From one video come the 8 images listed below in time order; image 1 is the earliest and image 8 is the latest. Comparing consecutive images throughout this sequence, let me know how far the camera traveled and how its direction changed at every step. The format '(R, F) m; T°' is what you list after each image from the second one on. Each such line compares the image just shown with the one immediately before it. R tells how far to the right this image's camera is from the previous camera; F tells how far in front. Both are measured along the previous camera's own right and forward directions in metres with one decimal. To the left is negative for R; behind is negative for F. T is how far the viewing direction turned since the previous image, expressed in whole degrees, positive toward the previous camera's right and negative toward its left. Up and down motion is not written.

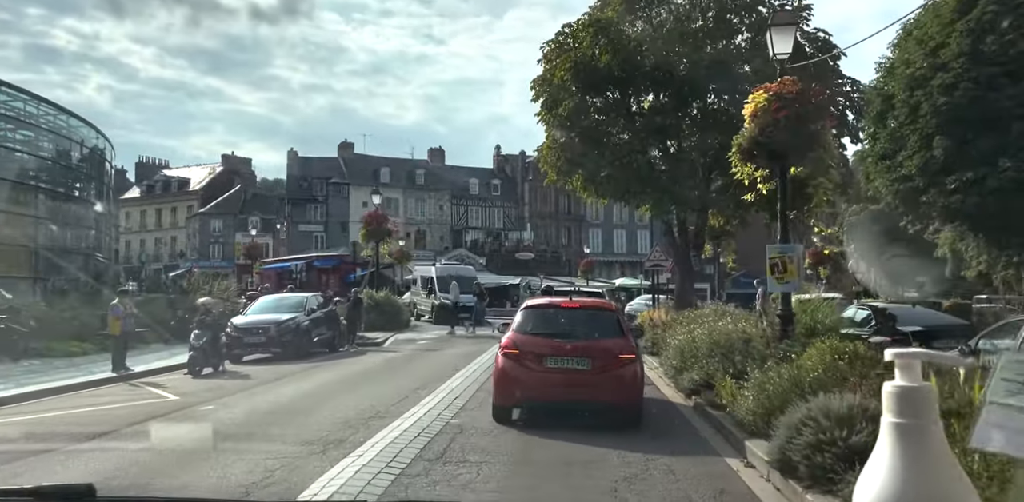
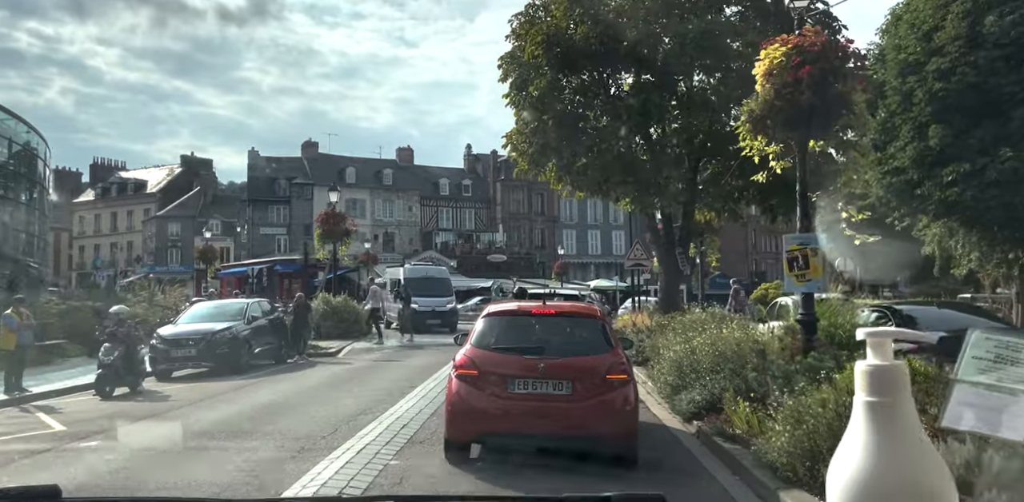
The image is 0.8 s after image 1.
(+0.2, +2.0) m; +2°
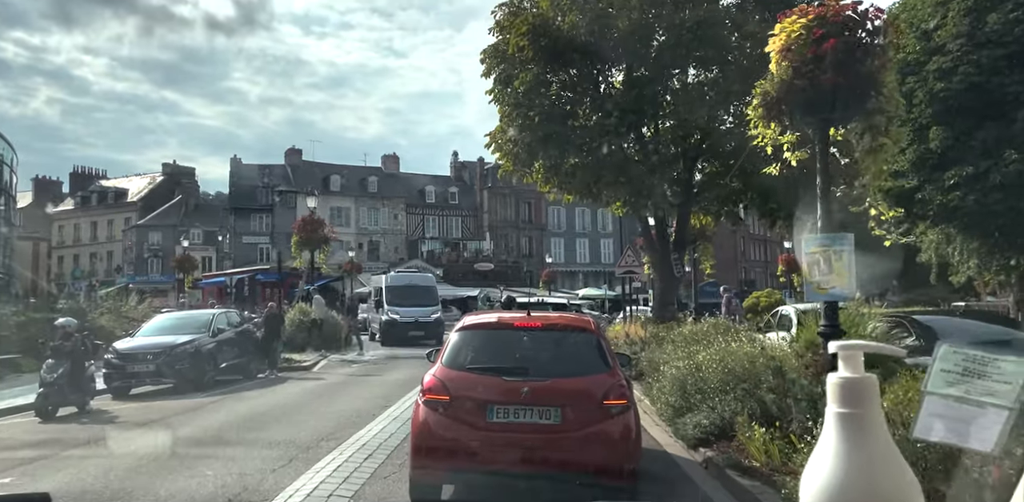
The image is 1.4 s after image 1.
(+0.1, +1.1) m; +1°
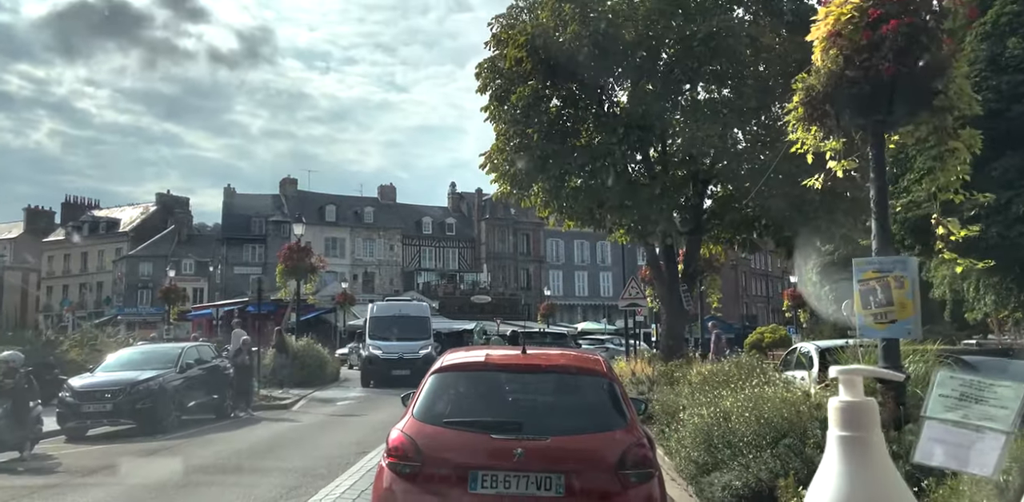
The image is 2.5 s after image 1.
(0.0, +1.3) m; 0°
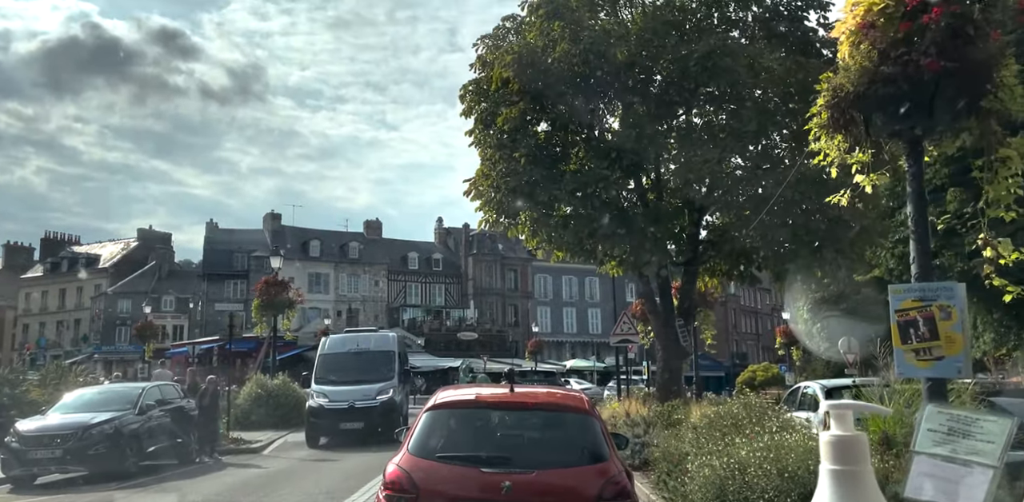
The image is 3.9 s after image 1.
(0.0, +0.9) m; +1°
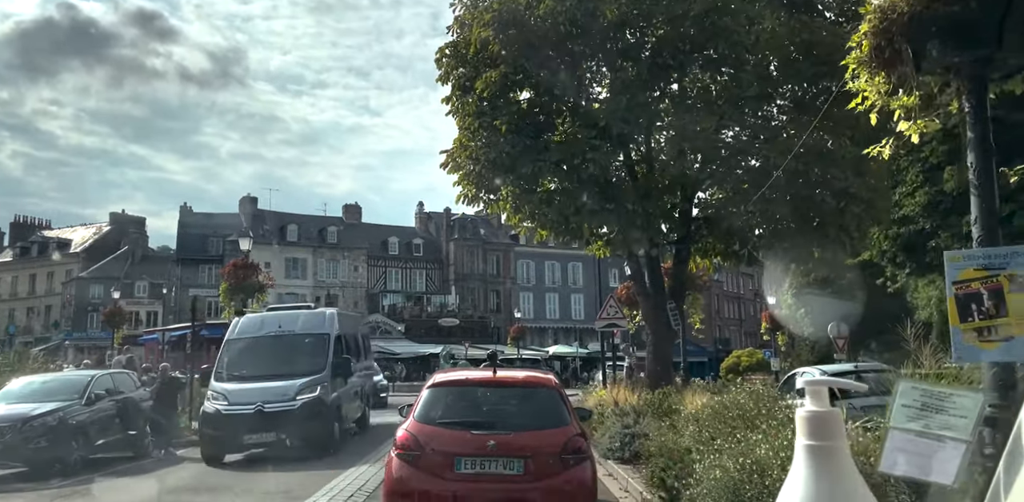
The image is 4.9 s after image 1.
(0.0, +1.0) m; +1°
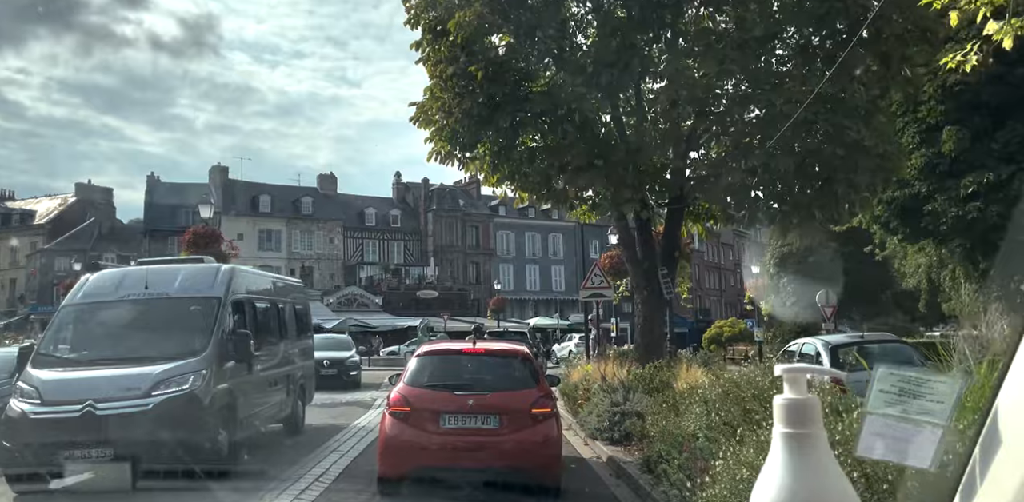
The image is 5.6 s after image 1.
(0.0, +1.1) m; +1°
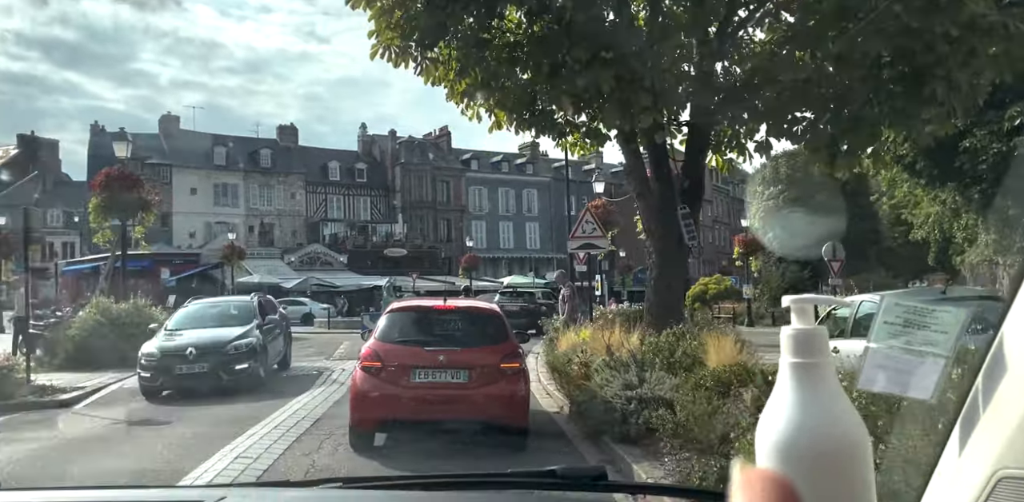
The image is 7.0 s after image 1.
(0.0, +2.9) m; +2°
